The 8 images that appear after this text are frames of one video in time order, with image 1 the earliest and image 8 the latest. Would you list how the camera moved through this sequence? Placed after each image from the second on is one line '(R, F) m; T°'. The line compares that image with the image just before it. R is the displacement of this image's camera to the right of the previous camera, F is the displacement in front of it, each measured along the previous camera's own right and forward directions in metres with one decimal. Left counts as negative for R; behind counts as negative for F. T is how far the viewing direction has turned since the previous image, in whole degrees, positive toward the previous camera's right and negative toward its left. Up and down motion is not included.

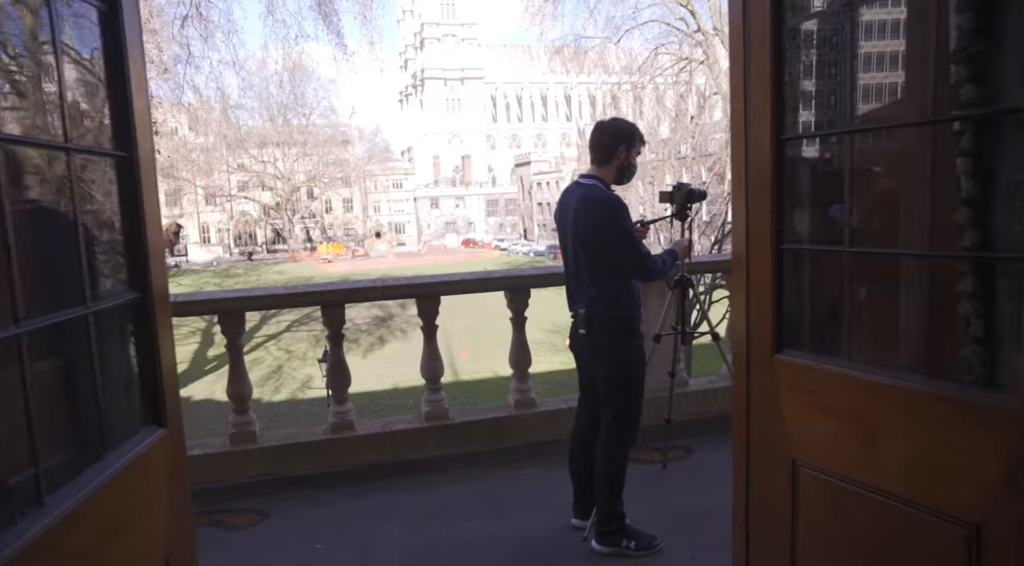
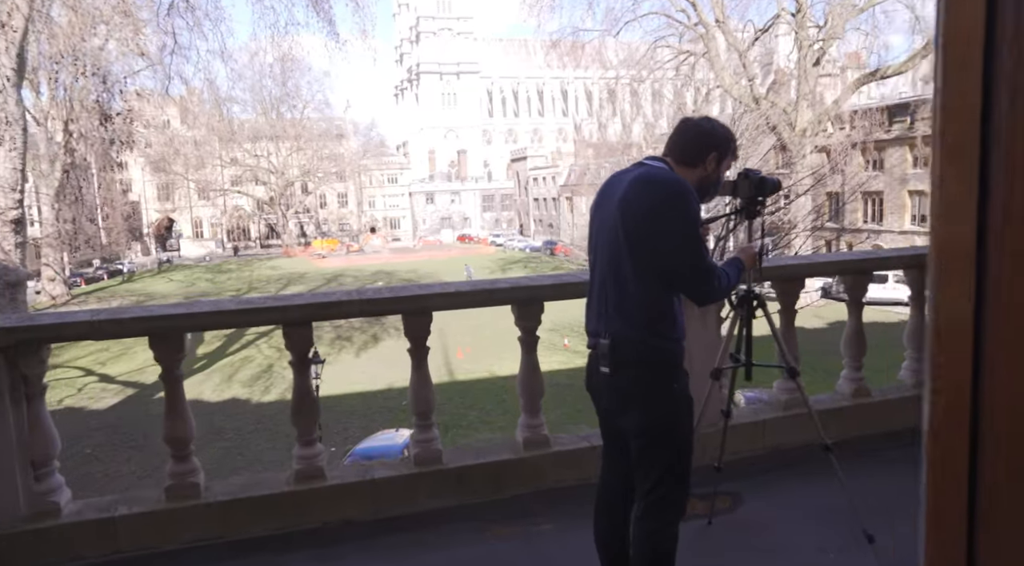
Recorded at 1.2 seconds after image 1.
(-0.1, +0.9) m; 0°
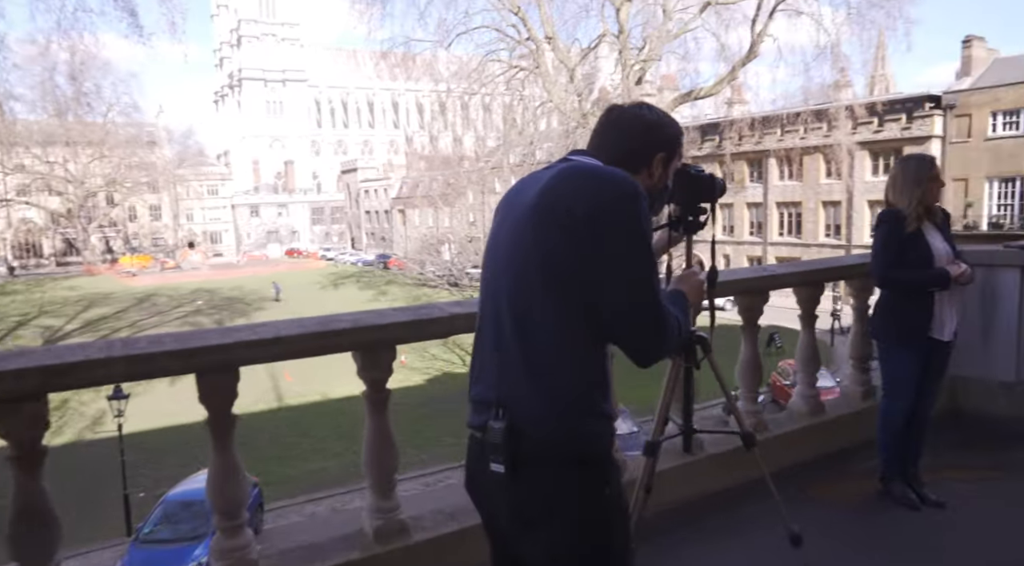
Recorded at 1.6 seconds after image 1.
(0.0, +0.9) m; +14°
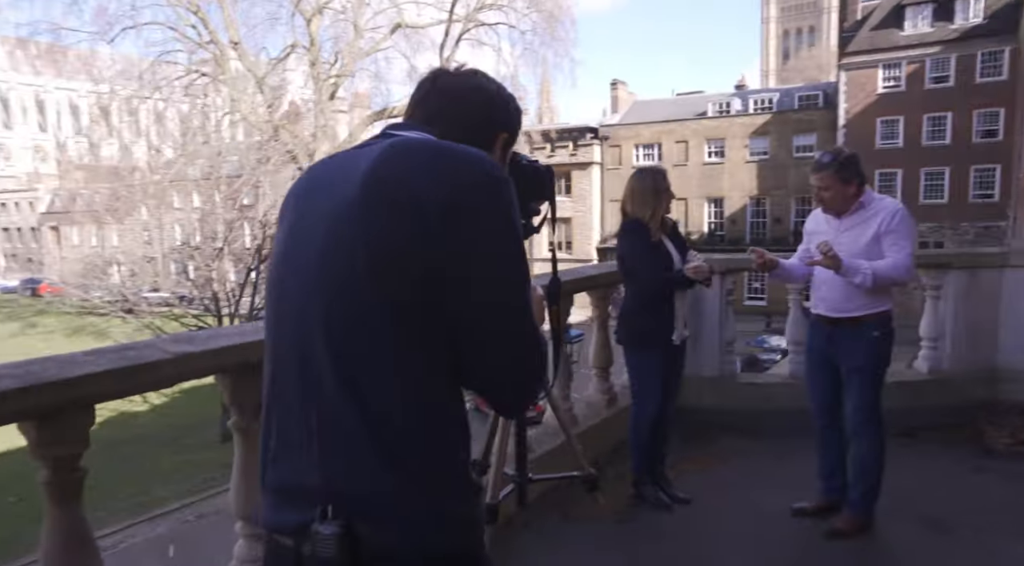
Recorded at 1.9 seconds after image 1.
(-0.2, +0.5) m; +25°
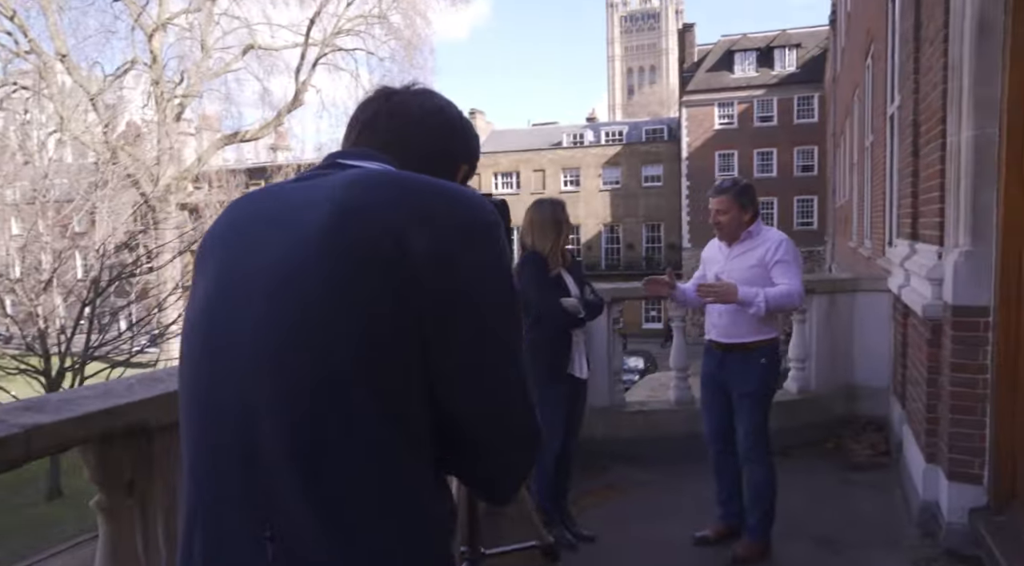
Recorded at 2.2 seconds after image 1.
(-0.2, +0.2) m; +12°
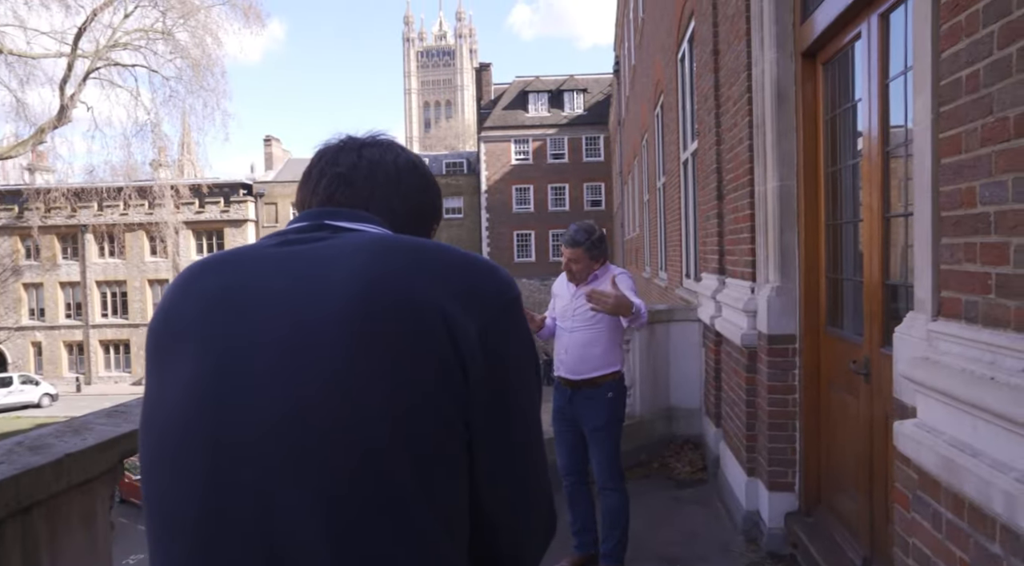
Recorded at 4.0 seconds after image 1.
(-0.3, +0.1) m; +17°
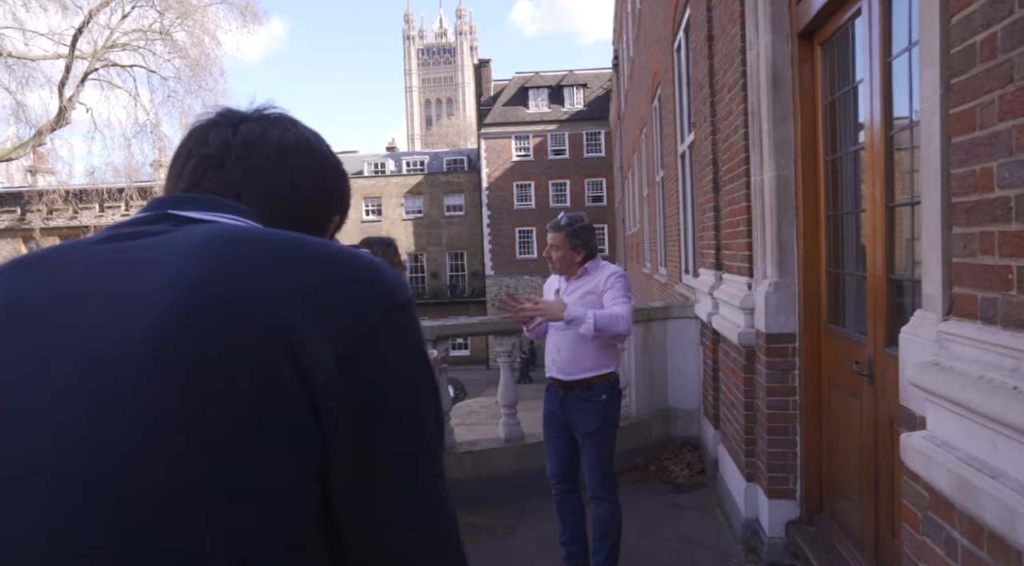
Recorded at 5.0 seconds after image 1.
(+0.1, +0.2) m; 0°
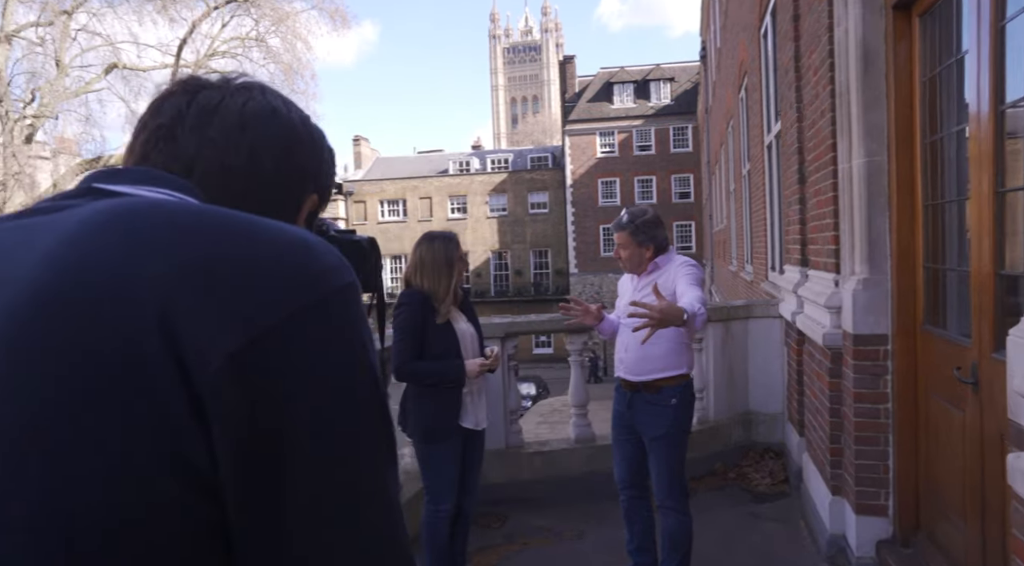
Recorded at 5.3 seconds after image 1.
(+0.1, +0.1) m; -7°
